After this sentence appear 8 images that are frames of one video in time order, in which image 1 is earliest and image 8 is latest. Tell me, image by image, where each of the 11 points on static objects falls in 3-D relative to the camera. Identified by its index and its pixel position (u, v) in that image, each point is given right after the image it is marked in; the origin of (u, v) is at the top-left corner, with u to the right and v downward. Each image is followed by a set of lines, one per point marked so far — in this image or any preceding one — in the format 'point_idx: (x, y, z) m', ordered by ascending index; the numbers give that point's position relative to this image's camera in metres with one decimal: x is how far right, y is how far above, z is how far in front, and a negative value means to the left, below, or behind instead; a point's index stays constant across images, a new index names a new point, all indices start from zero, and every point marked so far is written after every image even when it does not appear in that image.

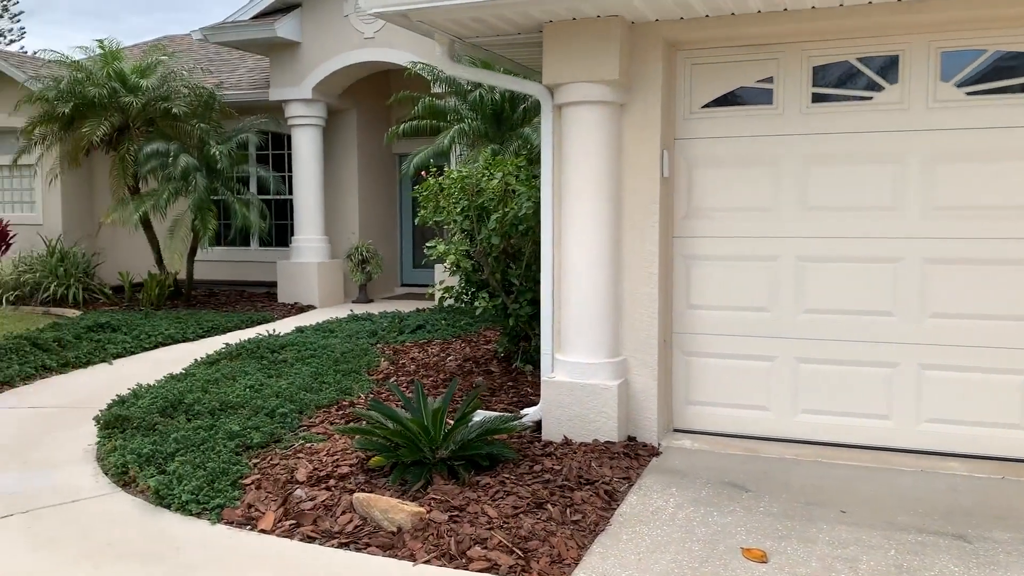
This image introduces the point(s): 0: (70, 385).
0: (-3.6, -0.8, +7.3) m
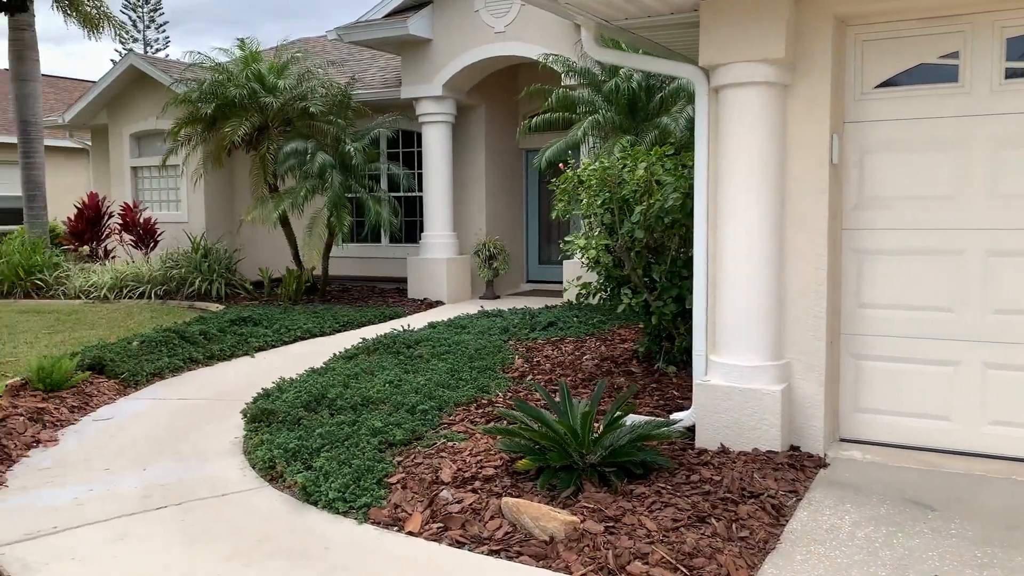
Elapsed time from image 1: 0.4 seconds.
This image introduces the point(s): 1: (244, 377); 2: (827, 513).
0: (-2.5, -0.7, +7.4) m
1: (-2.2, -0.7, +7.5) m
2: (+1.4, -1.0, +3.8) m
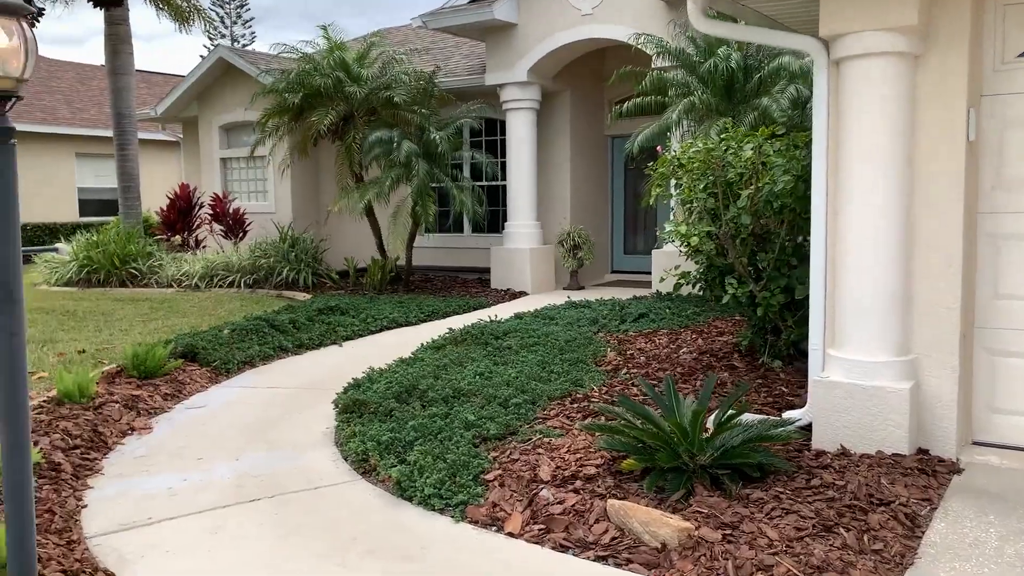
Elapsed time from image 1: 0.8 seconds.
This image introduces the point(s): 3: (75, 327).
0: (-1.7, -0.7, +7.4) m
1: (-1.5, -0.7, +7.4) m
2: (+1.8, -0.9, +3.5) m
3: (-4.6, -0.4, +9.3) m
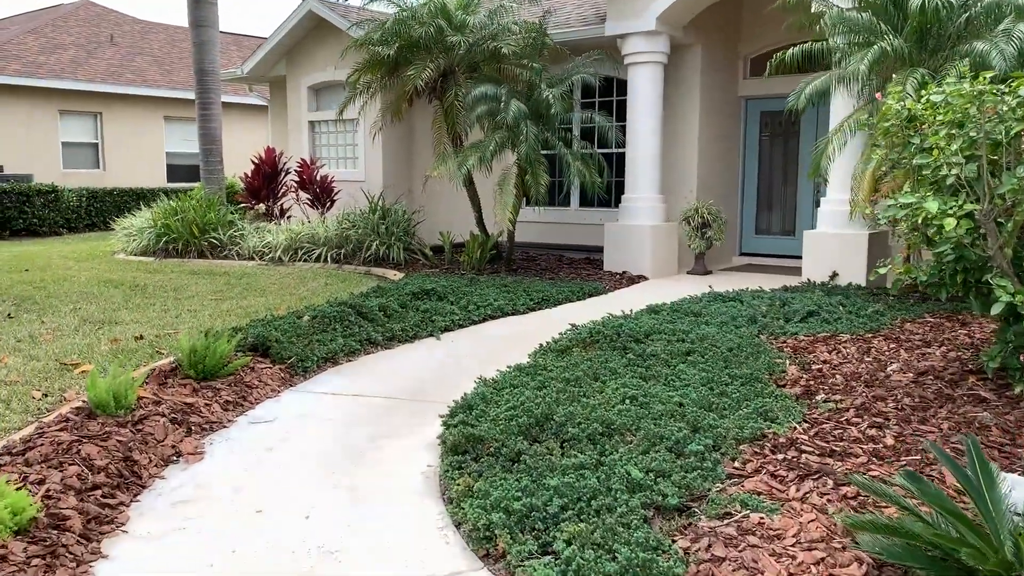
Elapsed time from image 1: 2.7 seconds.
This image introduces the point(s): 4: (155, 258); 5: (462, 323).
0: (-0.8, -0.5, +6.1) m
1: (-0.5, -0.5, +6.0) m
2: (+2.3, -1.0, +1.8) m
3: (-3.5, -0.2, +8.3) m
4: (-4.9, +0.4, +12.2) m
5: (-0.4, -0.3, +7.3) m
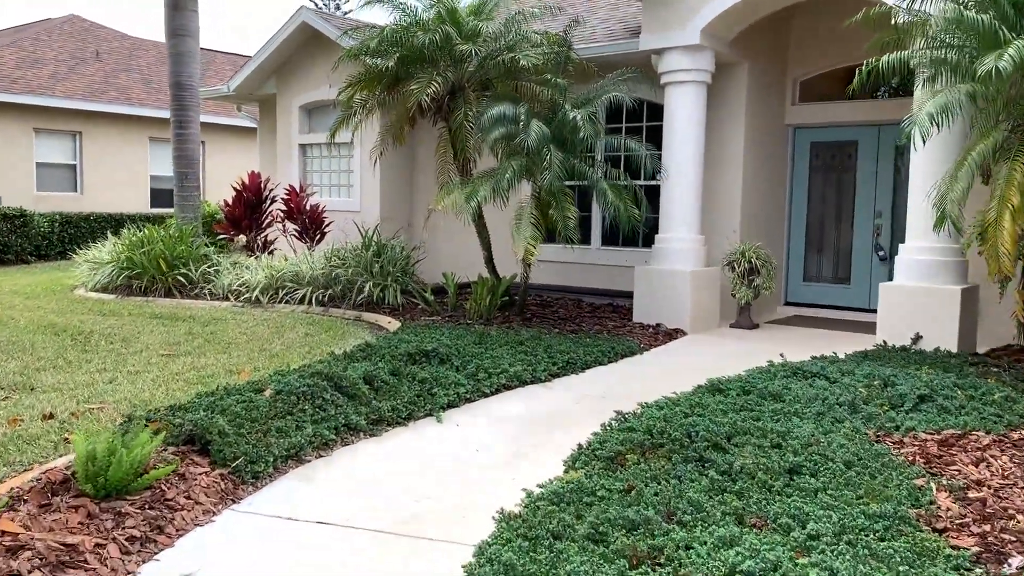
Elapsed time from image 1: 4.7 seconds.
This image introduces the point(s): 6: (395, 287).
0: (-0.6, -0.9, +4.5) m
1: (-0.4, -0.9, +4.5) m
2: (+2.5, -1.3, +0.3) m
3: (-3.3, -0.6, +6.7) m
4: (-4.8, -0.1, +10.7) m
5: (-0.3, -0.7, +5.8) m
6: (-1.3, 0.0, +9.8) m
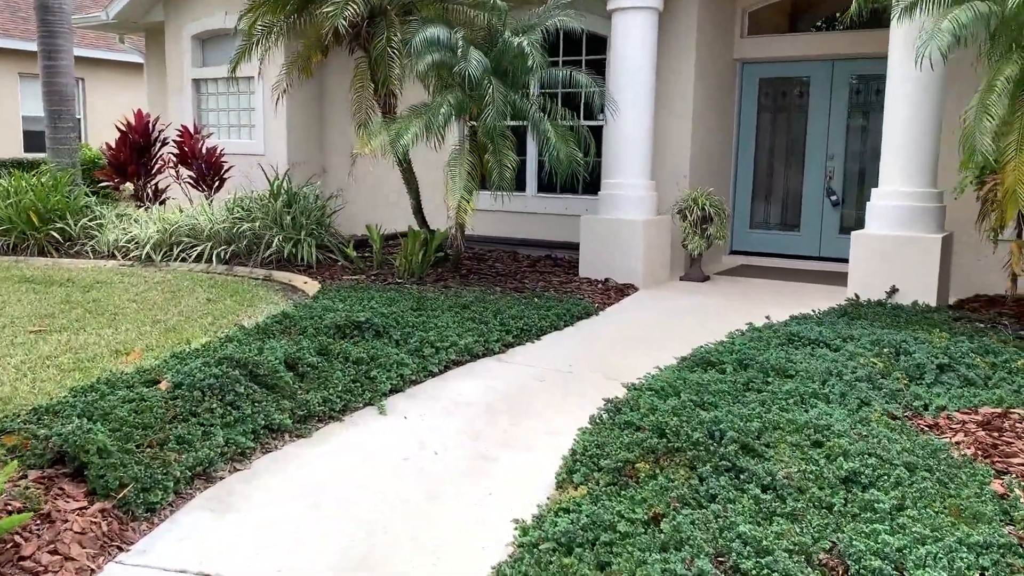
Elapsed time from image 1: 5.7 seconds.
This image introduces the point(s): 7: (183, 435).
0: (-0.8, -0.8, +3.5) m
1: (-0.5, -0.8, +3.5) m
2: (+2.8, -1.4, -0.3) m
3: (-3.7, -0.3, +5.4) m
4: (-5.5, +0.3, +9.2) m
5: (-0.5, -0.5, +4.8) m
6: (-2.0, +0.4, +8.6) m
7: (-1.3, -0.6, +3.6) m
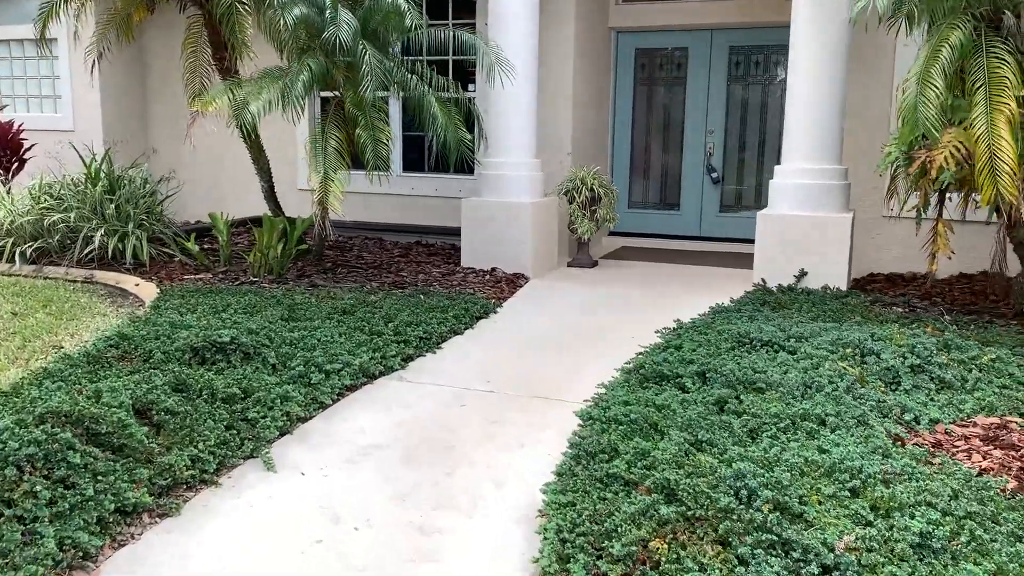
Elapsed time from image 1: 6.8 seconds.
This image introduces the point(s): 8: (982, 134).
0: (-0.9, -0.9, +2.5) m
1: (-0.6, -0.9, +2.6) m
2: (+3.4, -1.4, -0.6) m
3: (-4.1, -0.5, +3.8) m
4: (-6.6, +0.2, +7.1) m
5: (-0.9, -0.6, +3.8) m
6: (-3.1, +0.4, +7.2) m
7: (-1.5, -0.7, +2.5) m
8: (+2.4, +0.8, +4.4) m
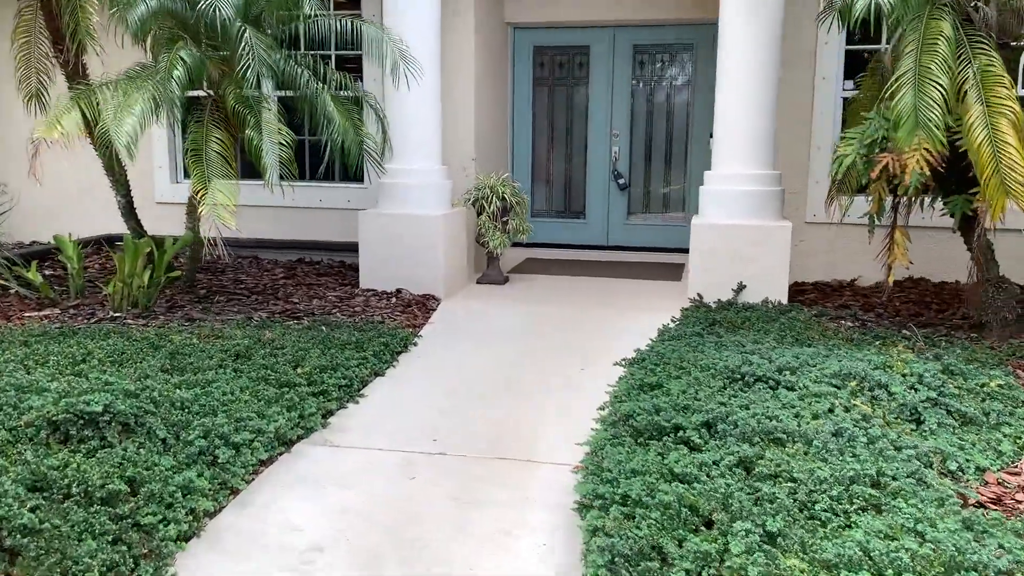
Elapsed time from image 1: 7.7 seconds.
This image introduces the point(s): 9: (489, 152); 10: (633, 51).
0: (-0.7, -1.0, +1.6) m
1: (-0.5, -1.0, +1.7) m
2: (+4.0, -1.5, -0.8) m
3: (-4.1, -0.8, +2.4) m
4: (-7.2, -0.2, +5.2) m
5: (-1.0, -0.7, +2.9) m
6: (-3.7, +0.2, +5.9) m
7: (-1.3, -0.9, +1.5) m
8: (+2.1, +0.7, +4.0) m
9: (-0.2, +1.2, +7.9) m
10: (+1.2, +2.2, +8.4) m
